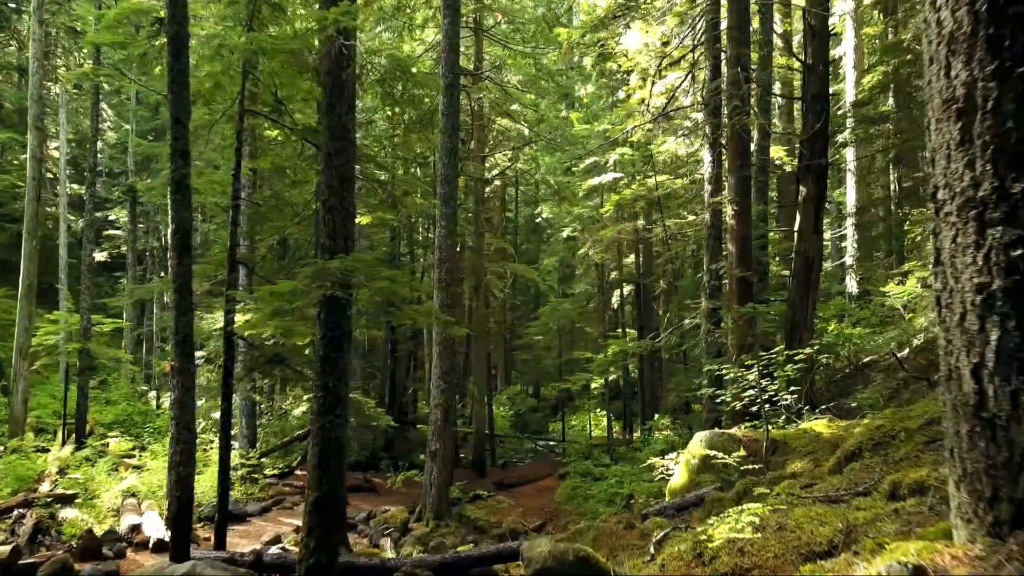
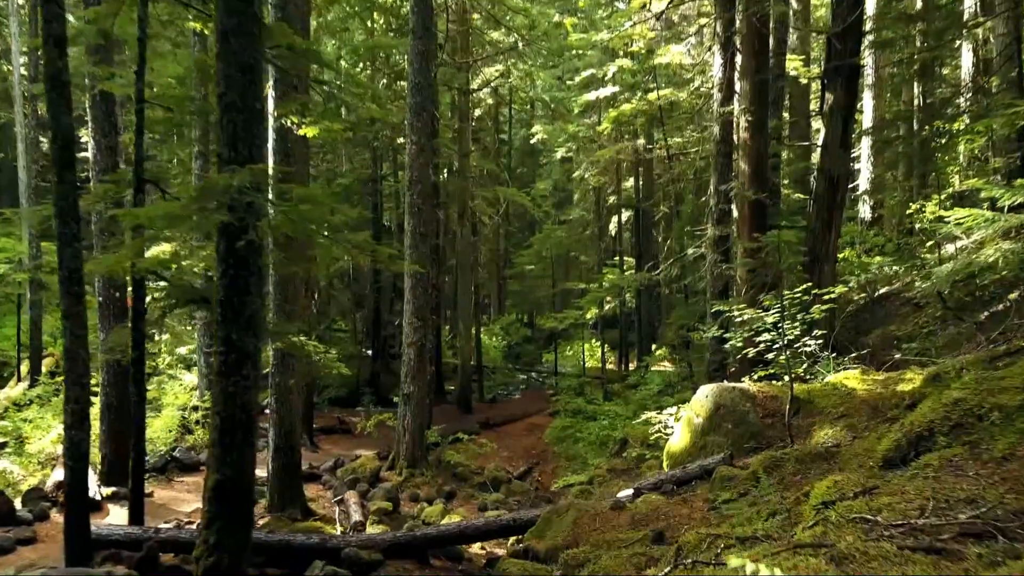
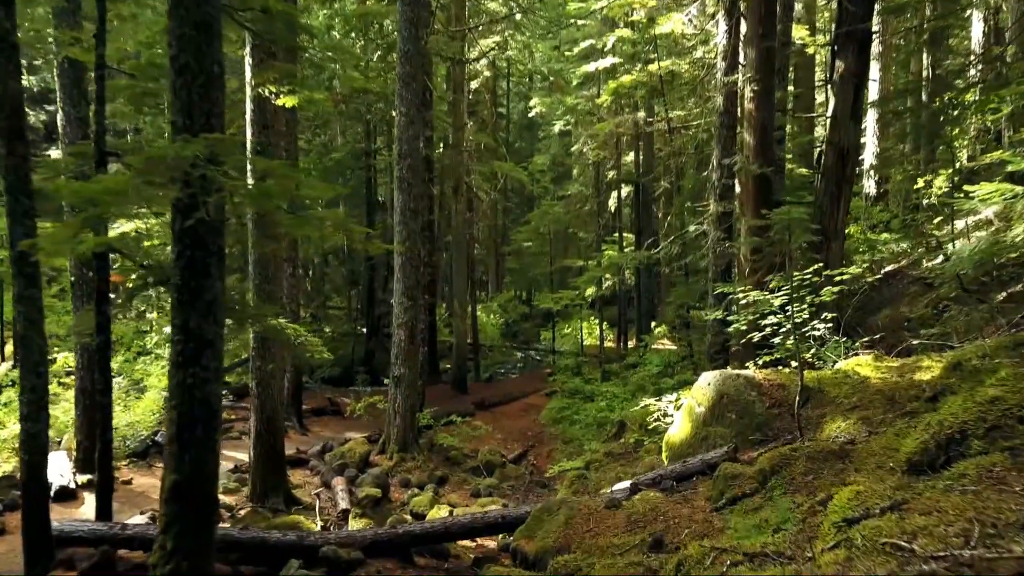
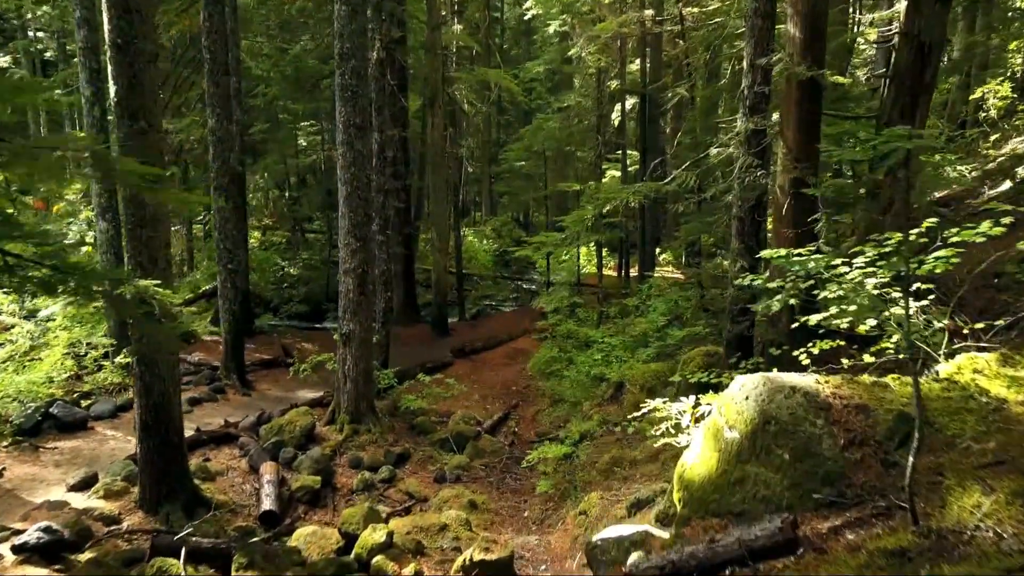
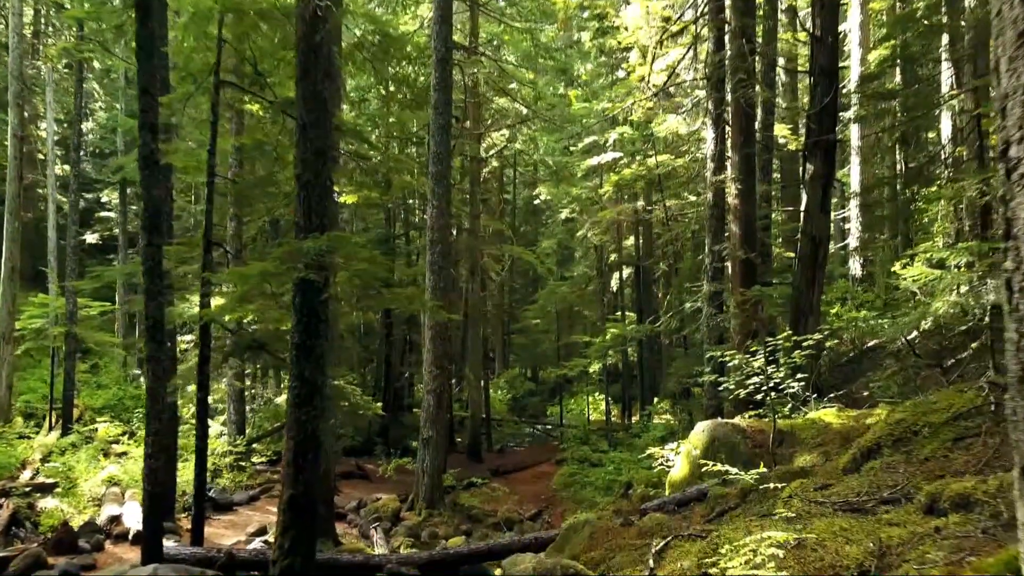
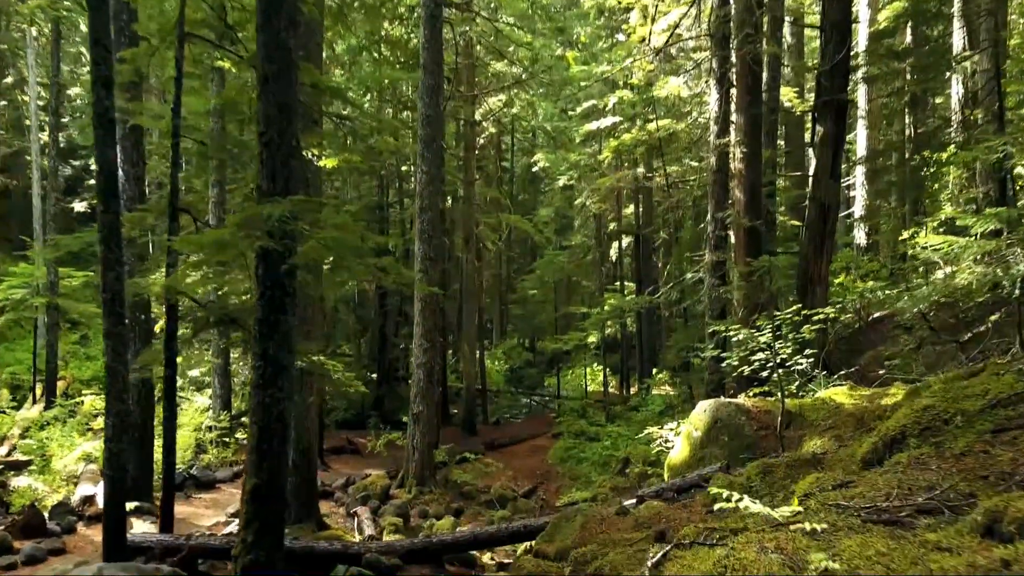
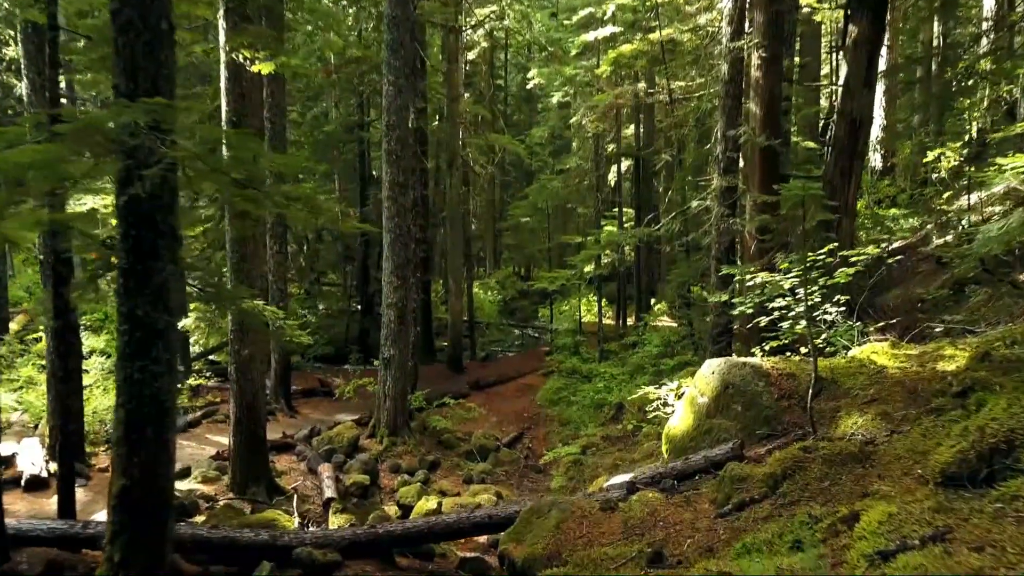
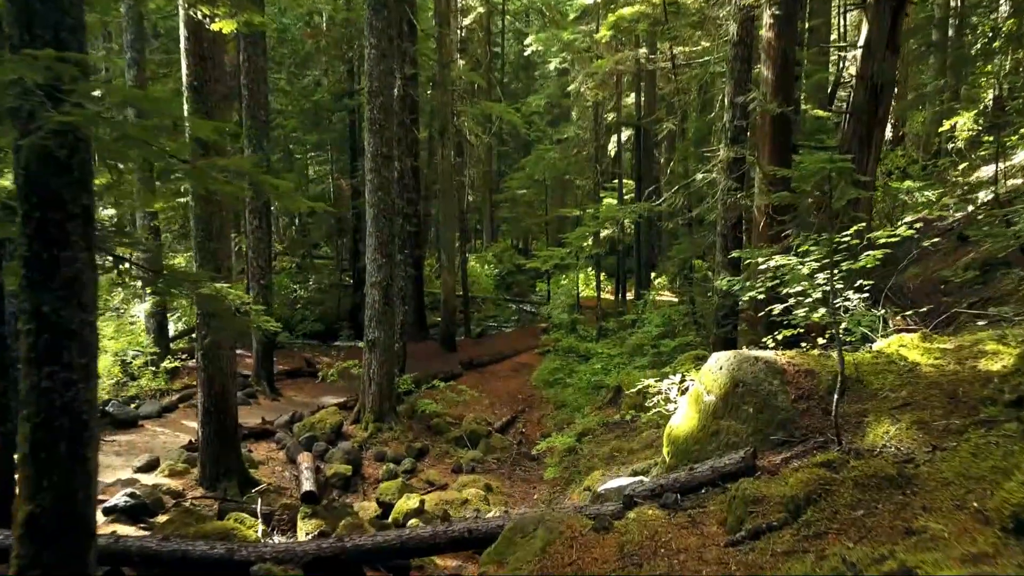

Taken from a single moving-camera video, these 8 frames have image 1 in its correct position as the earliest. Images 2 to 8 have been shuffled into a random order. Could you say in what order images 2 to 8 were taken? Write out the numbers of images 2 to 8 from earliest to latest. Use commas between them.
5, 6, 2, 3, 7, 8, 4
